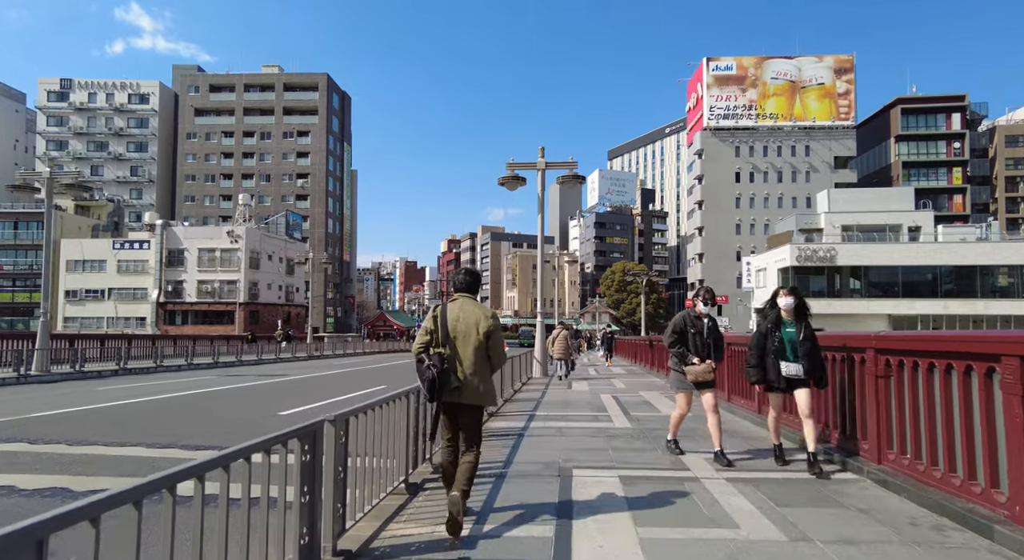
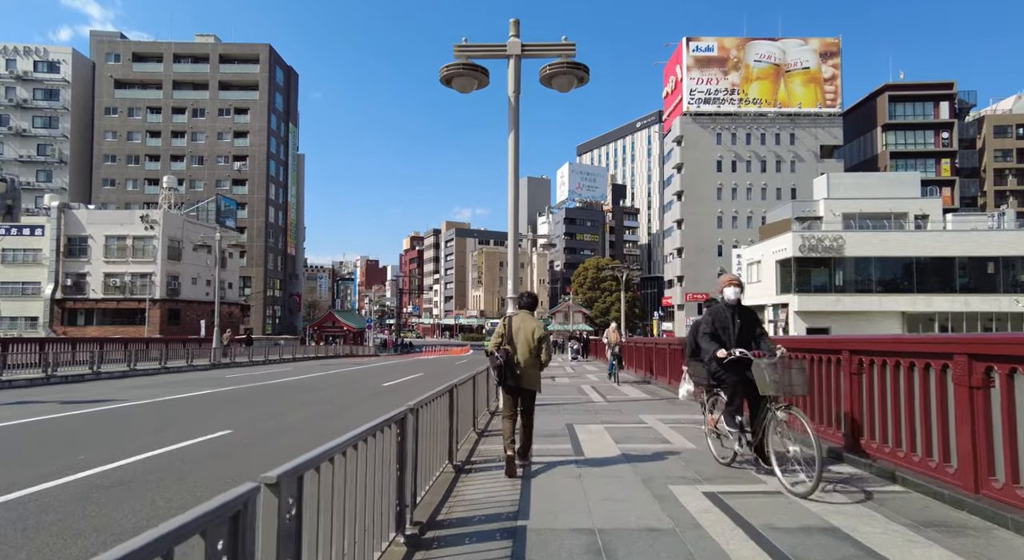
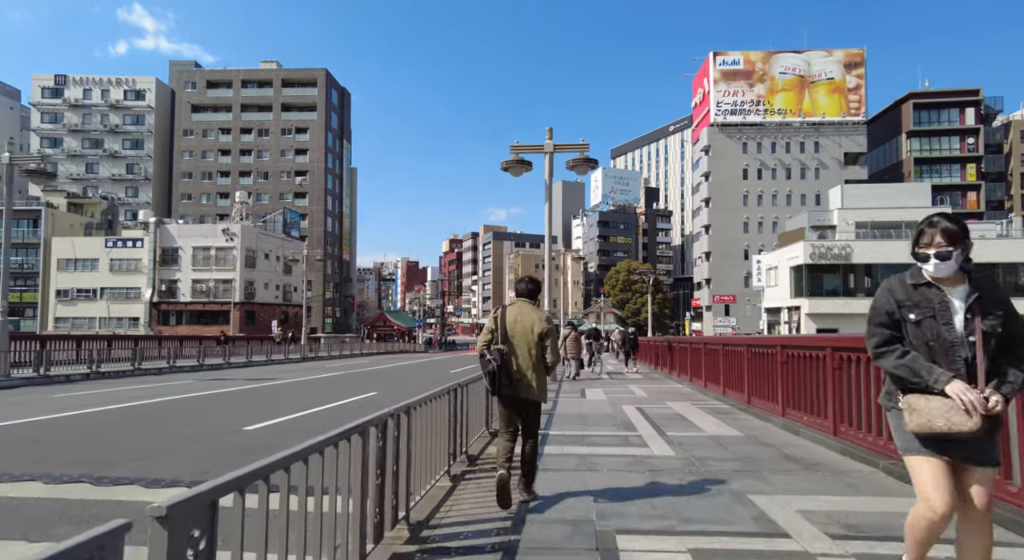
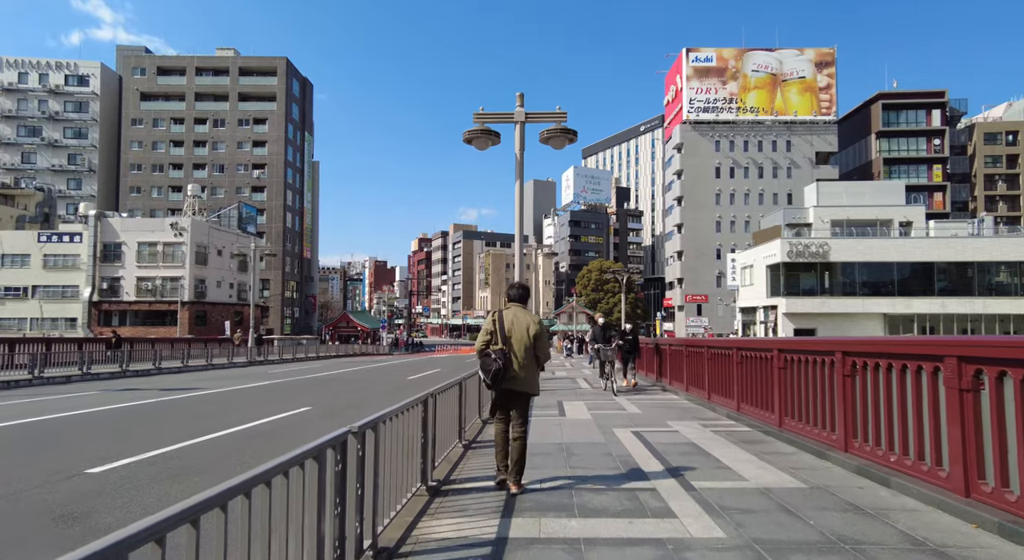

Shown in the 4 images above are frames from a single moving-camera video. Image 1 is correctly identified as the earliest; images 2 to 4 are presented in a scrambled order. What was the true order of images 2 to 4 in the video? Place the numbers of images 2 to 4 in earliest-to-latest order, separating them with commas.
3, 4, 2
